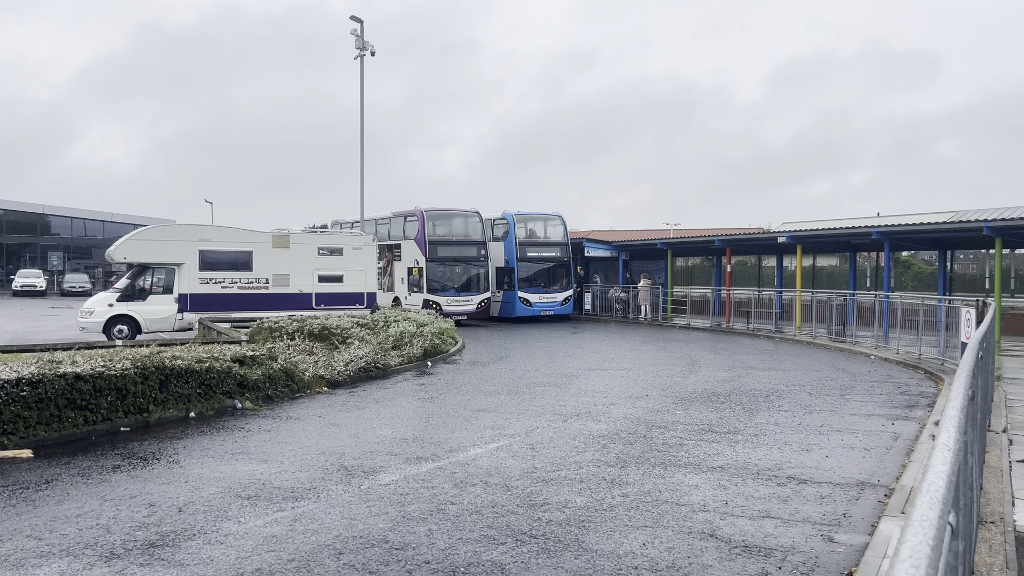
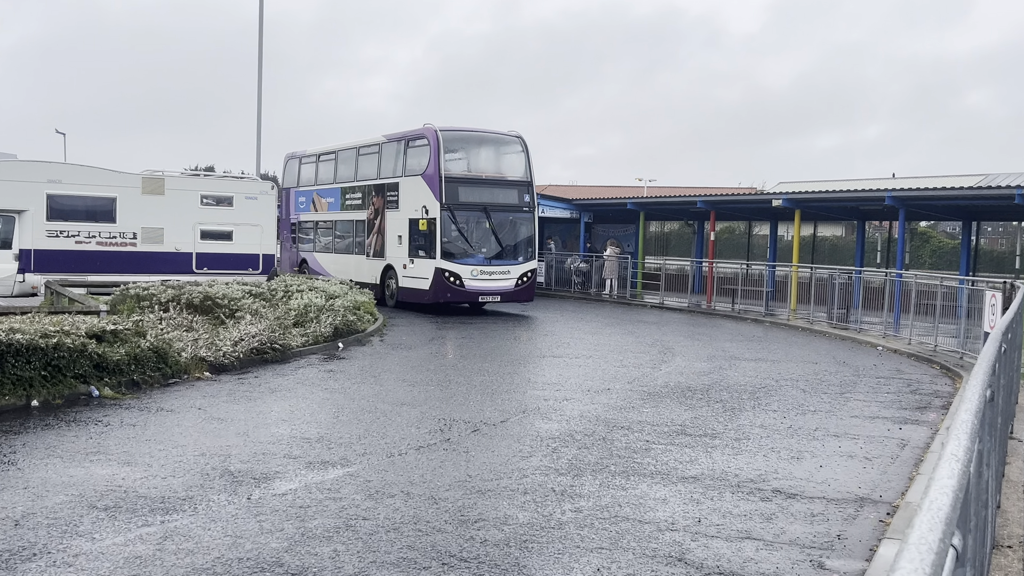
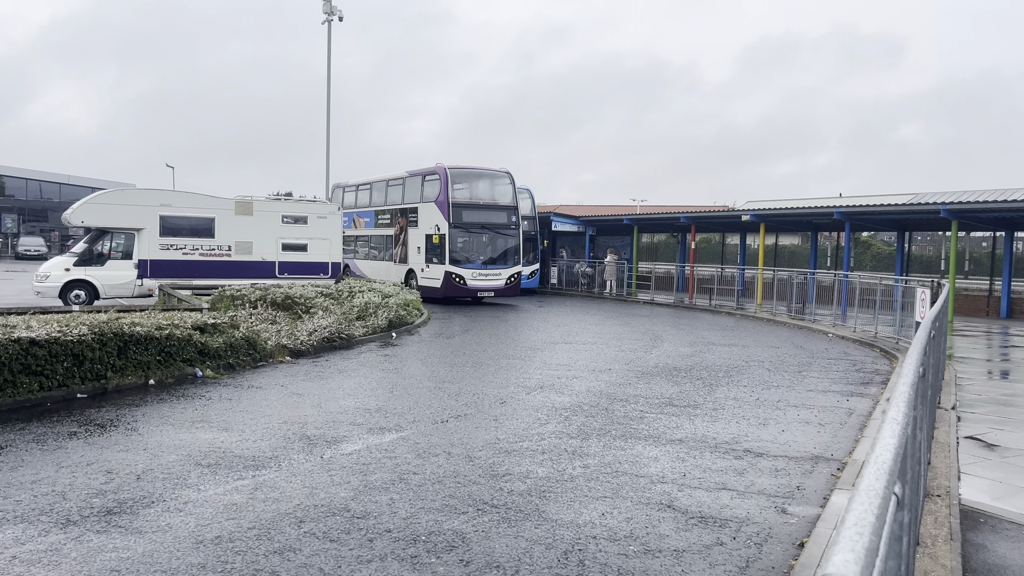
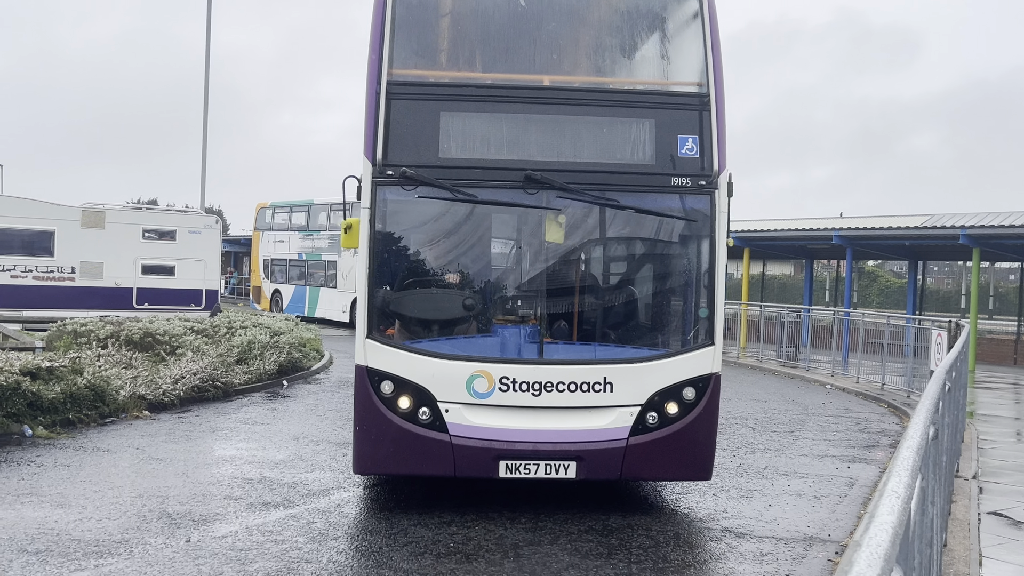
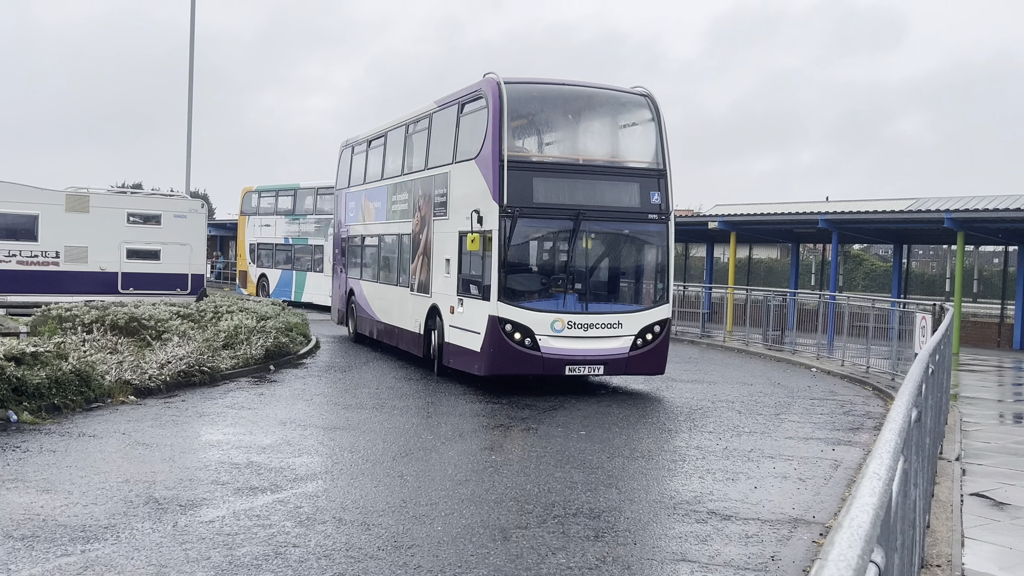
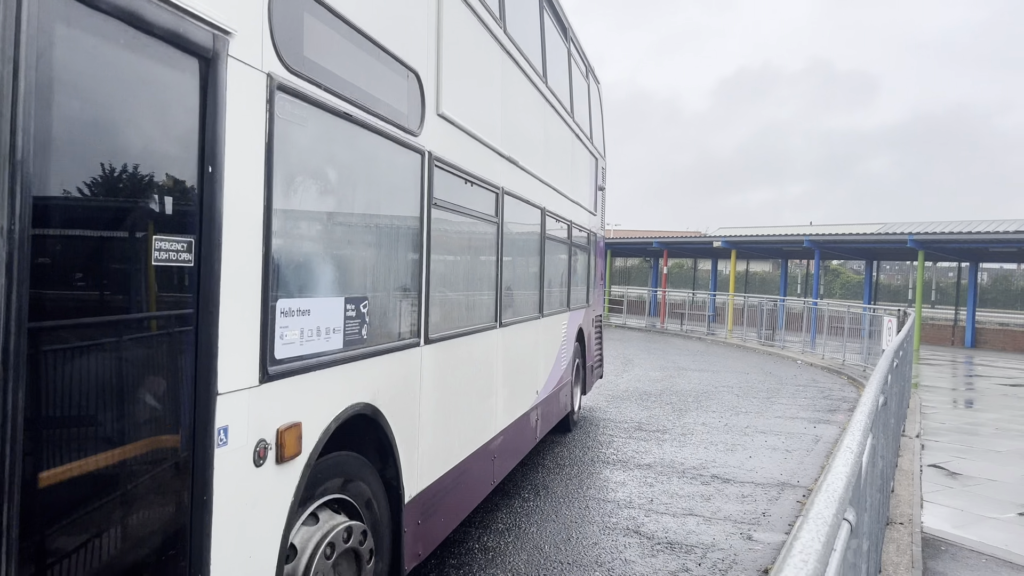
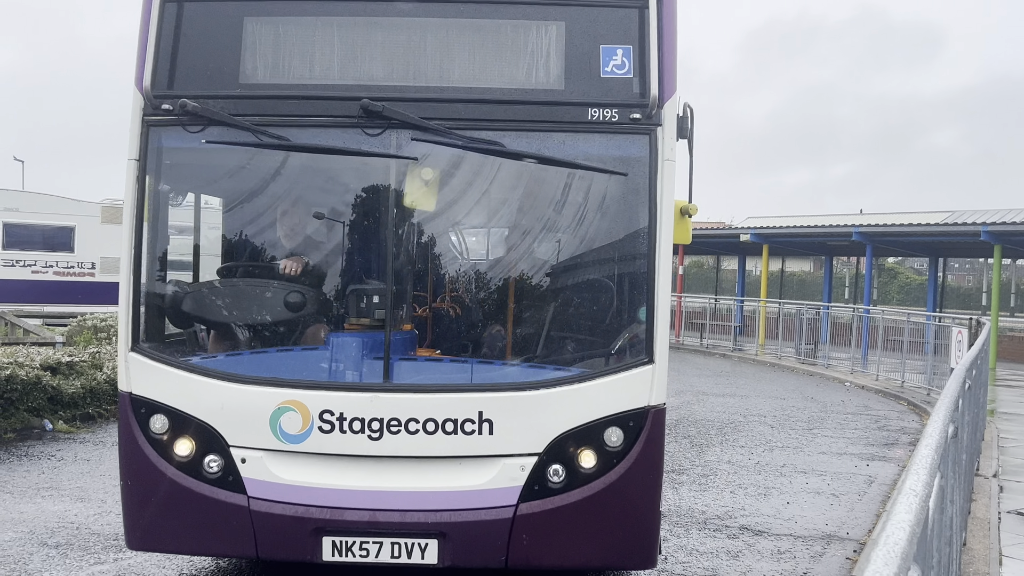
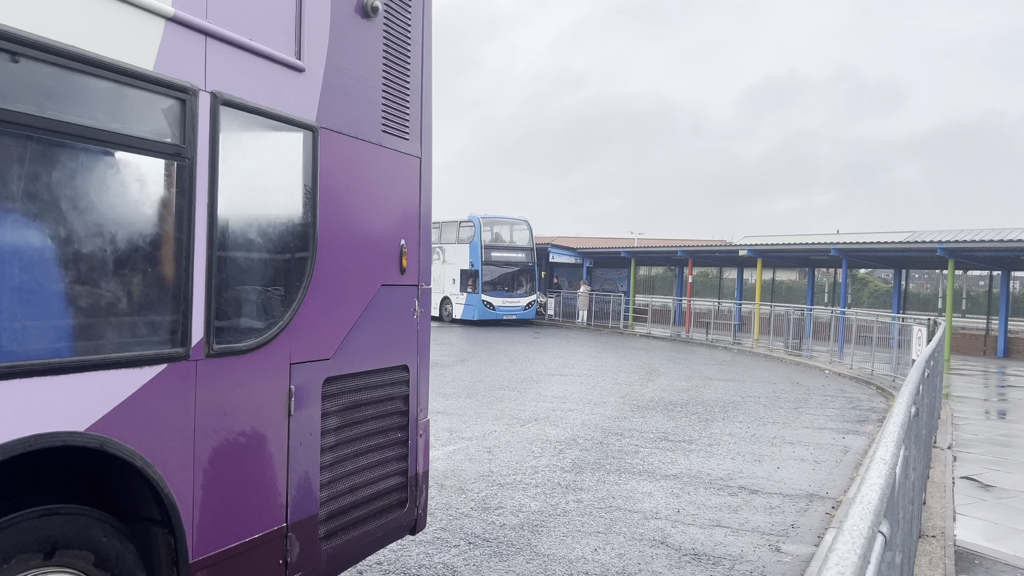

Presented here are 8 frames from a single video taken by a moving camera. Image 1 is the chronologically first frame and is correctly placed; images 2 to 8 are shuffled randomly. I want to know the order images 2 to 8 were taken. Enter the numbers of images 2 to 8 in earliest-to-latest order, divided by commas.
3, 2, 5, 4, 7, 6, 8
